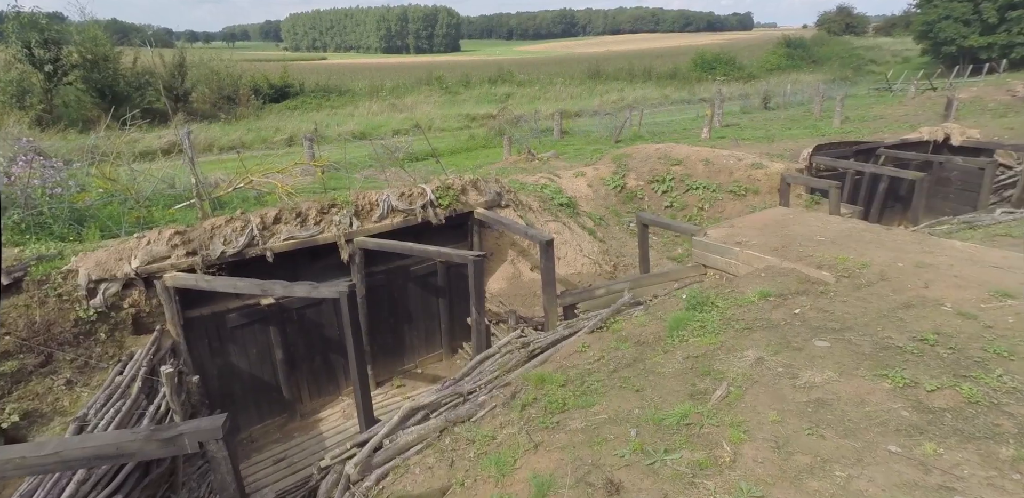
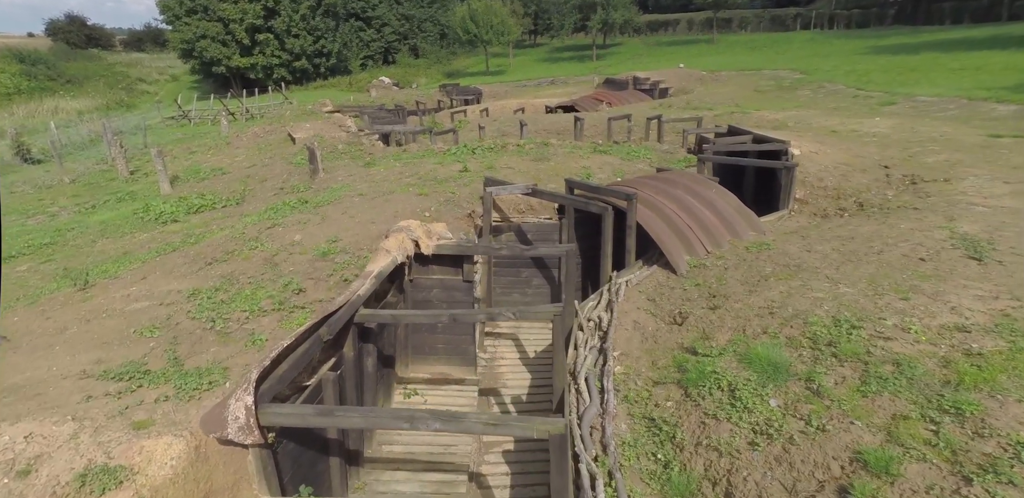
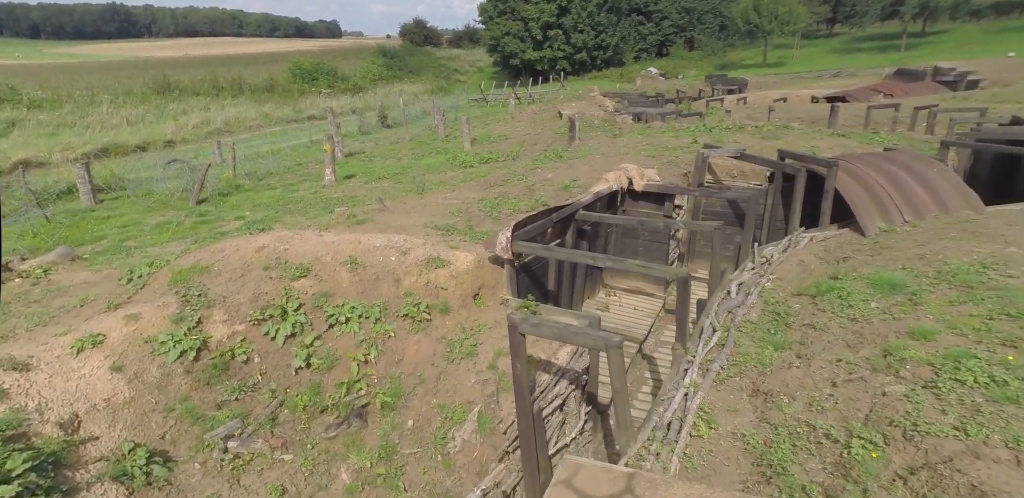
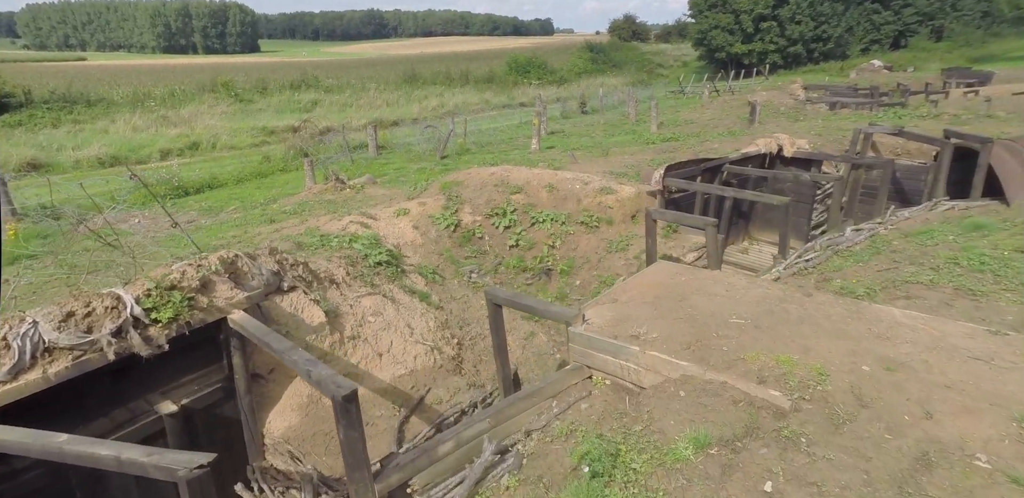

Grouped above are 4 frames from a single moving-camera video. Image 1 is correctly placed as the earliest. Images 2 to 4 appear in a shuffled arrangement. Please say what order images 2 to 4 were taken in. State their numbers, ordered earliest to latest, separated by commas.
4, 3, 2
